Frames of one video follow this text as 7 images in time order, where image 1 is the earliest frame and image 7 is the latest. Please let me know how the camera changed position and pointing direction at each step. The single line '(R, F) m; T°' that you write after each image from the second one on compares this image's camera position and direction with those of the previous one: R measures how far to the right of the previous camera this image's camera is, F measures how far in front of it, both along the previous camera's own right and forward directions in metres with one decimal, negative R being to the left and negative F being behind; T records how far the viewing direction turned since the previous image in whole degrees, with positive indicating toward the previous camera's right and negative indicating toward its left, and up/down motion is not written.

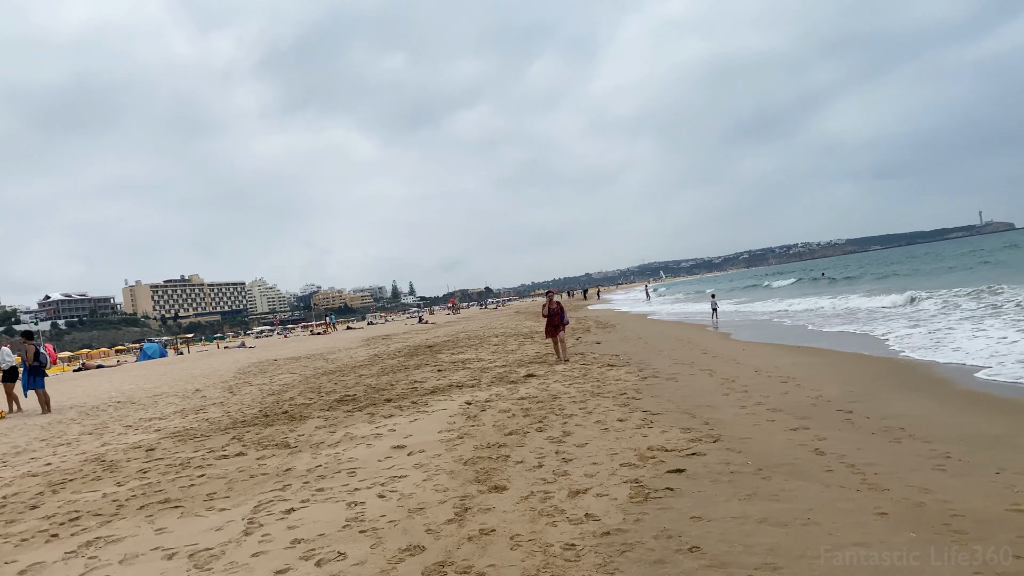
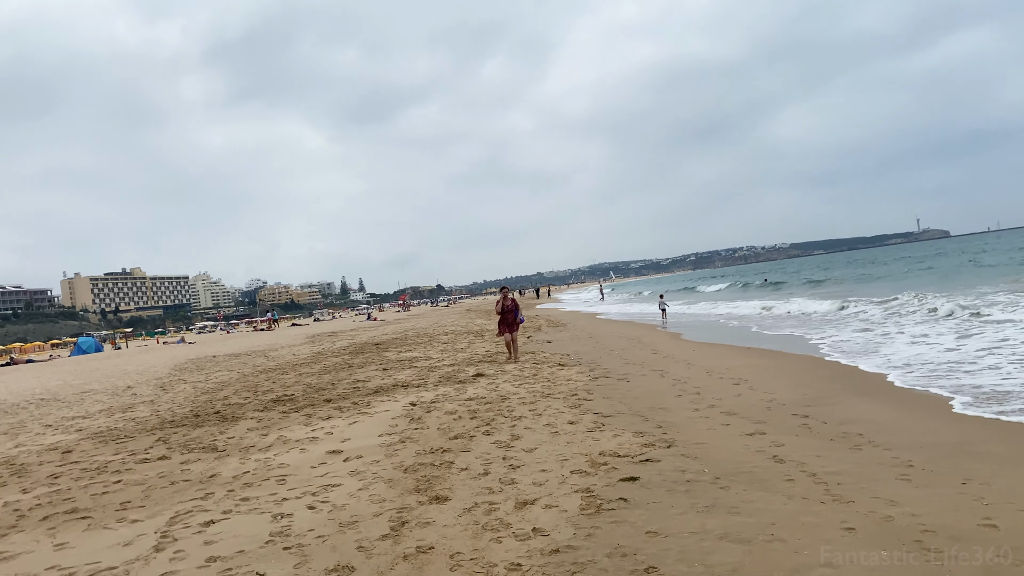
(0.0, +0.3) m; +3°
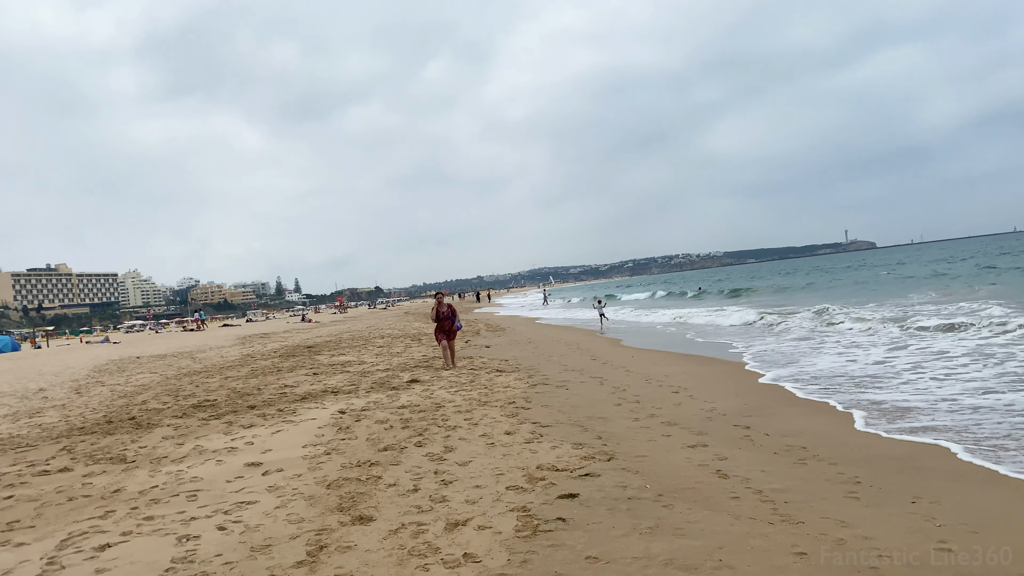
(0.0, +0.3) m; +4°
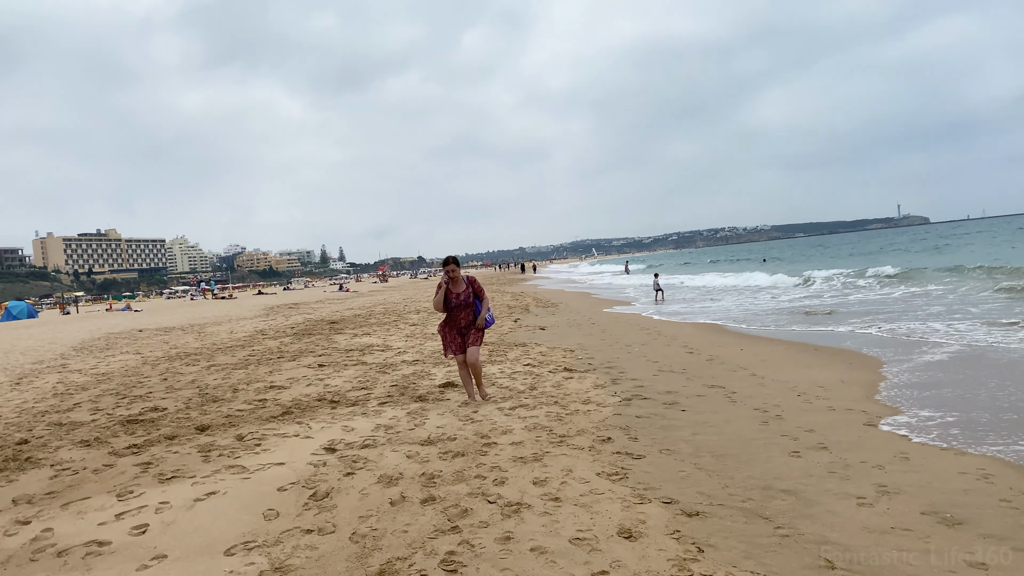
(-0.3, +2.8) m; -3°
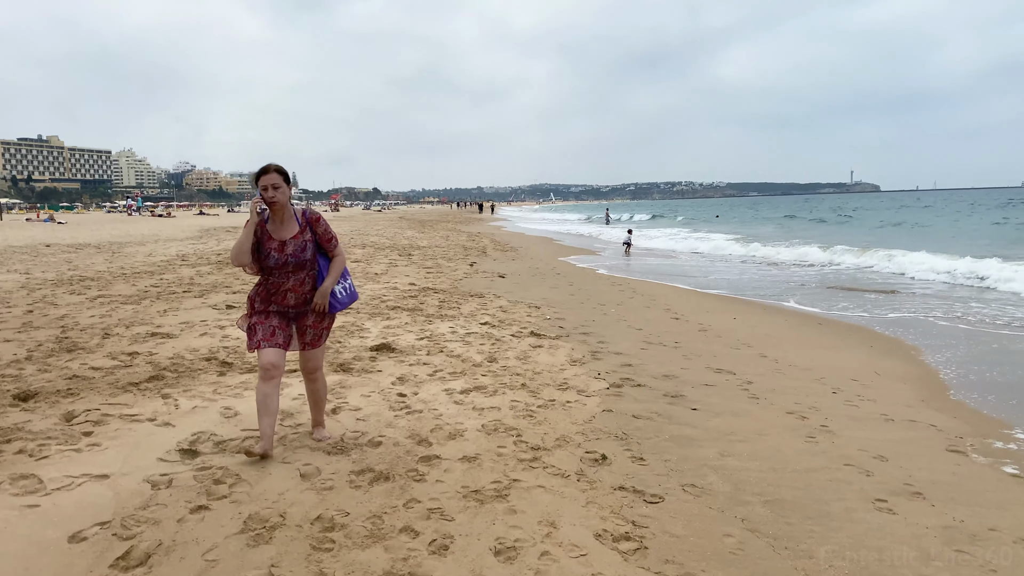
(0.0, +1.4) m; +3°
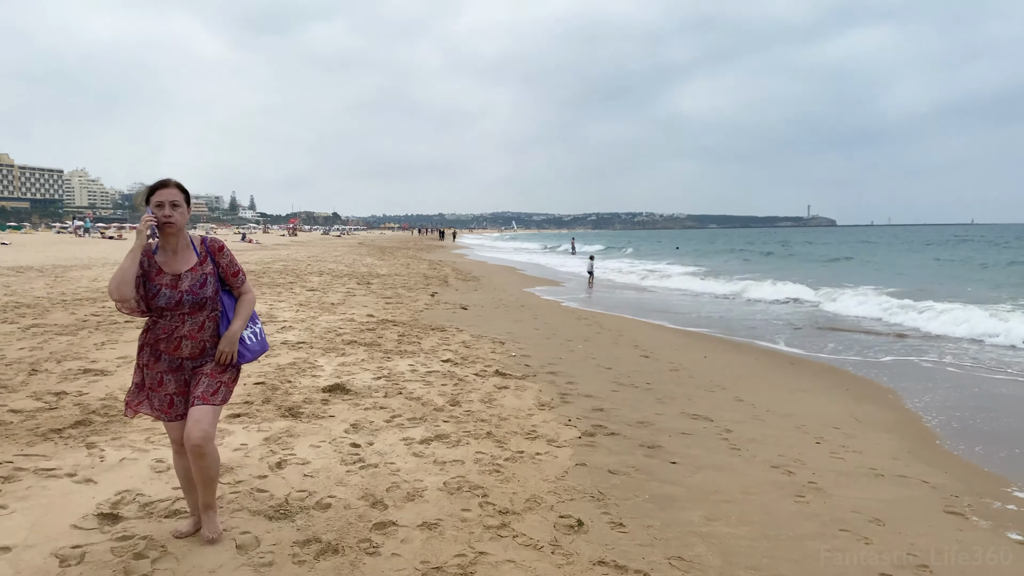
(0.0, +0.3) m; +3°
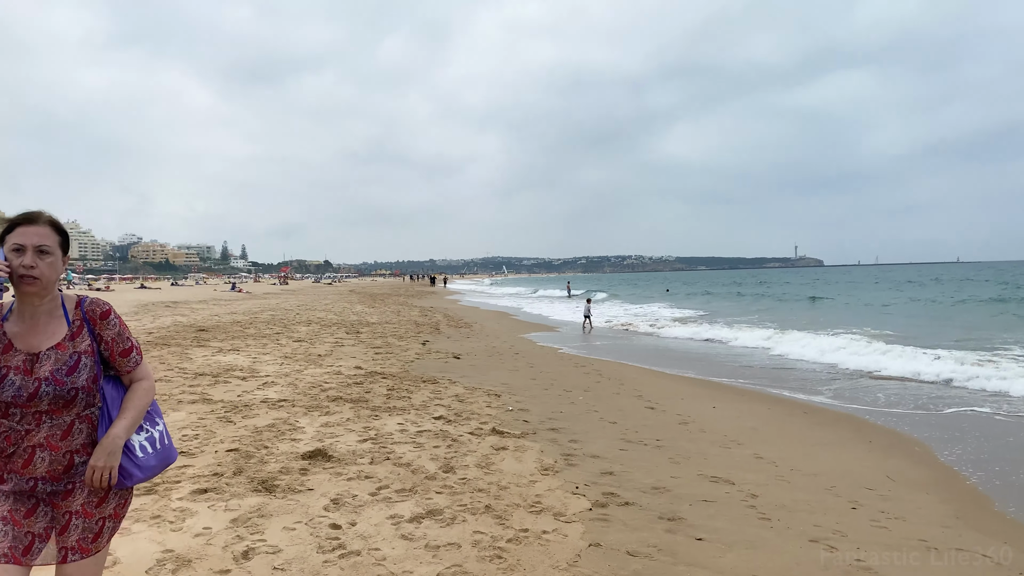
(0.0, +0.4) m; +1°
